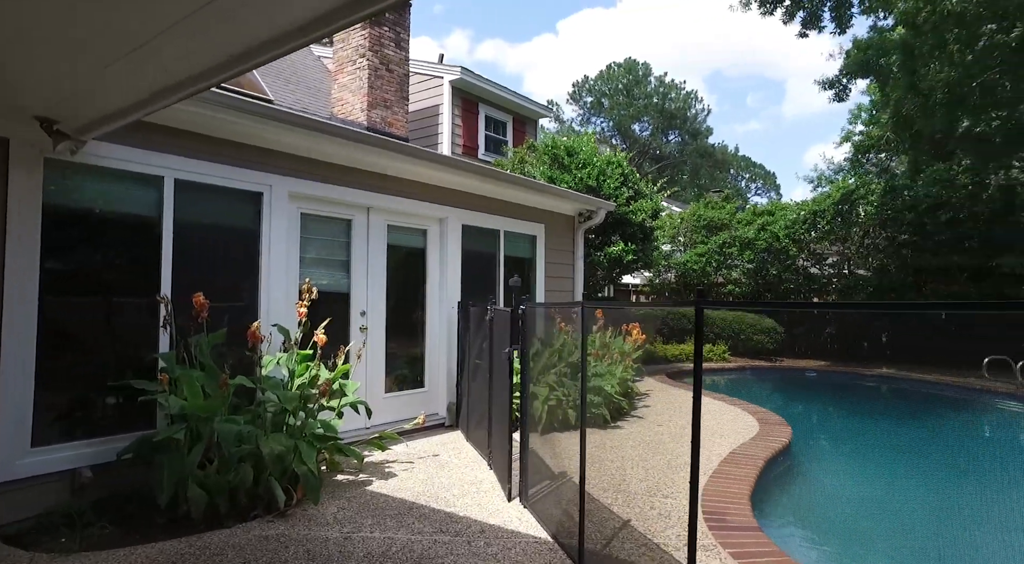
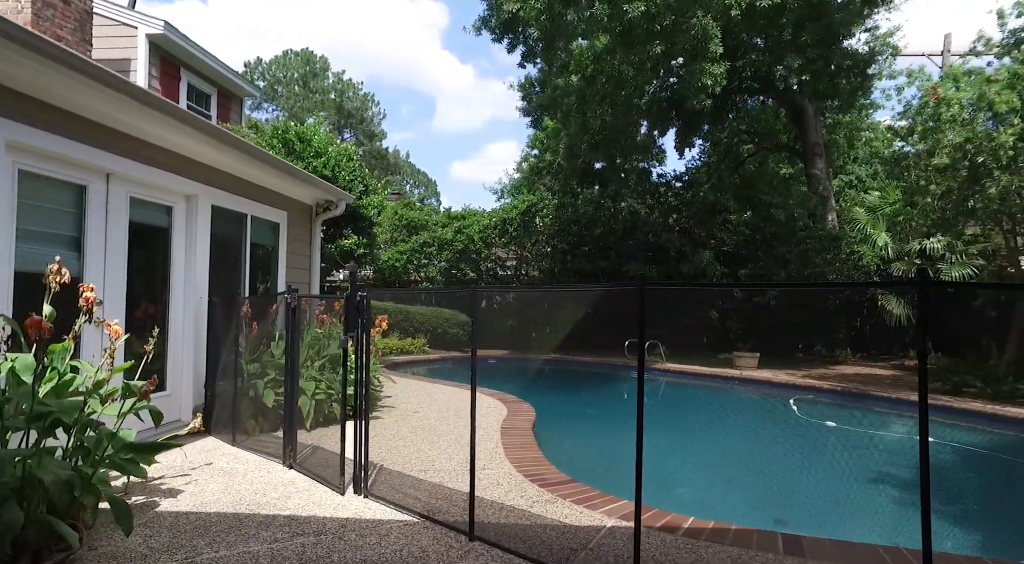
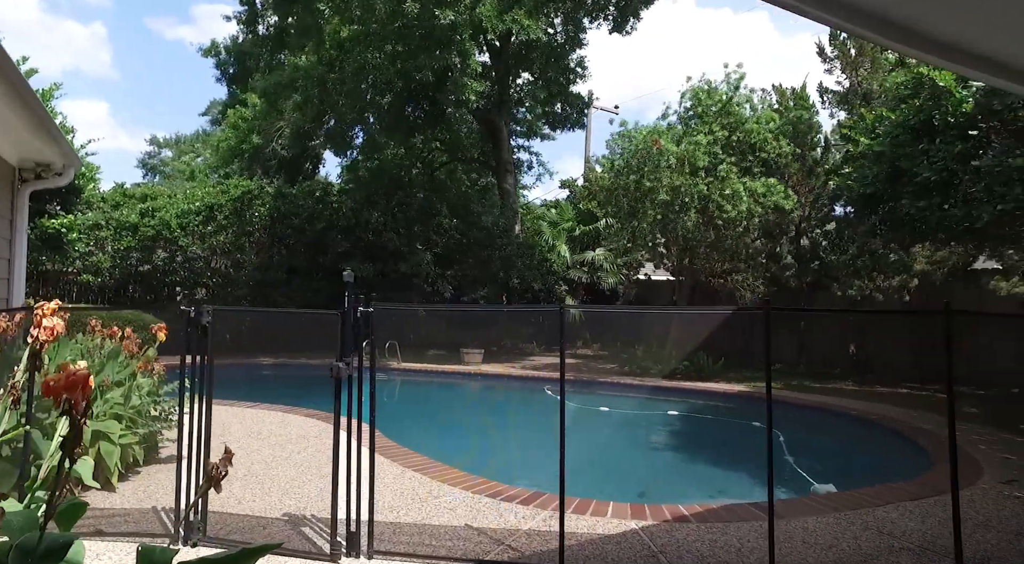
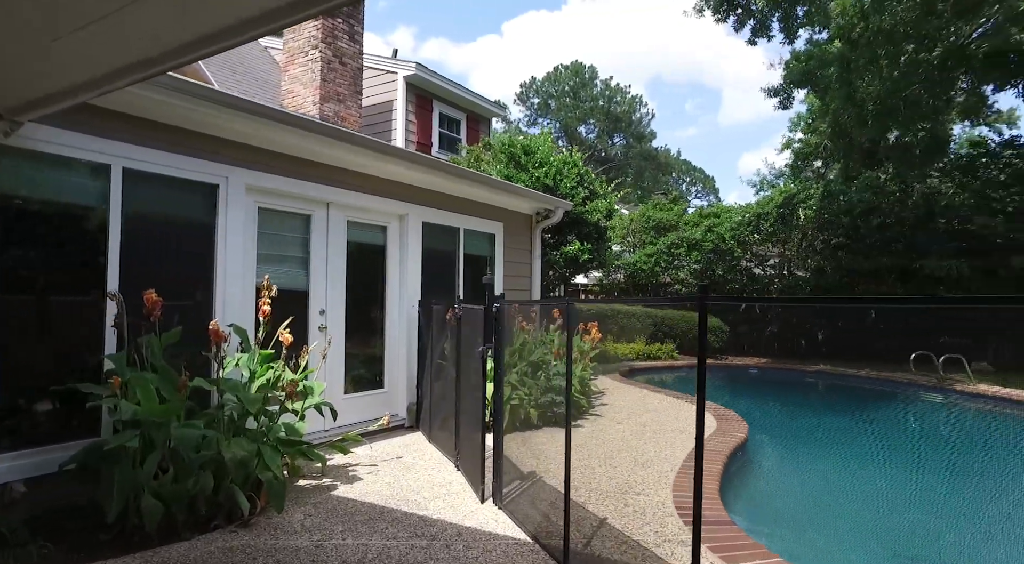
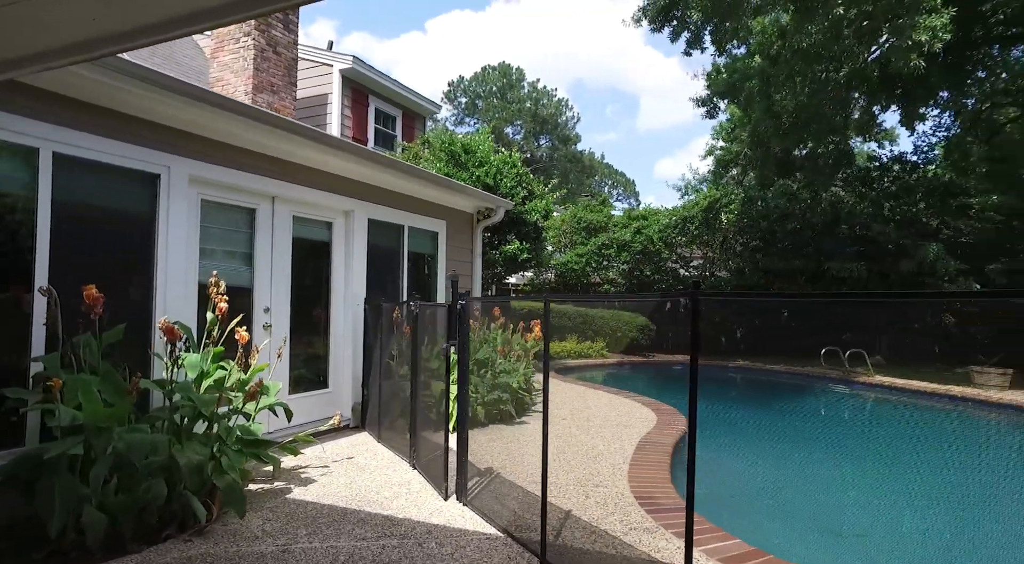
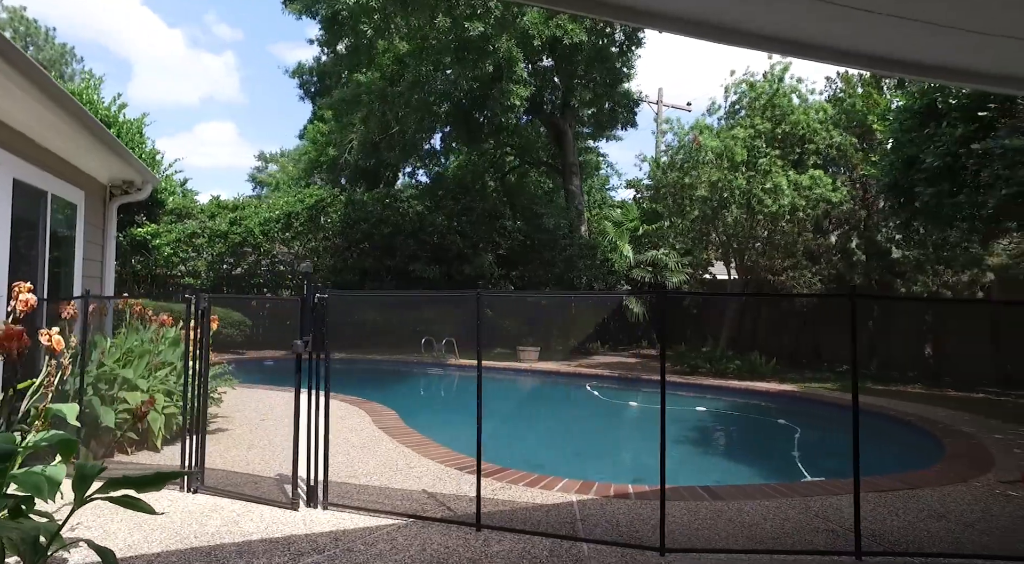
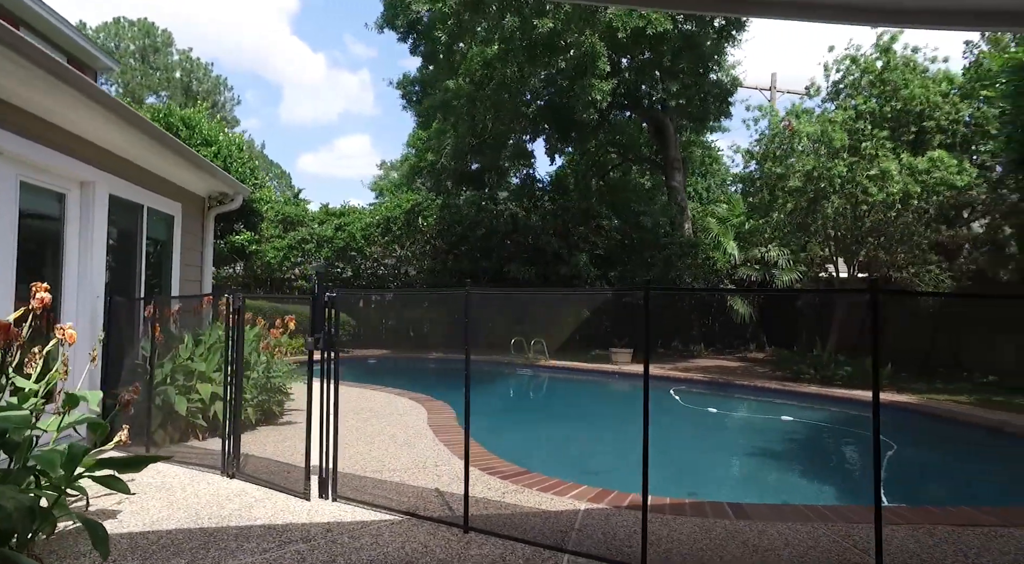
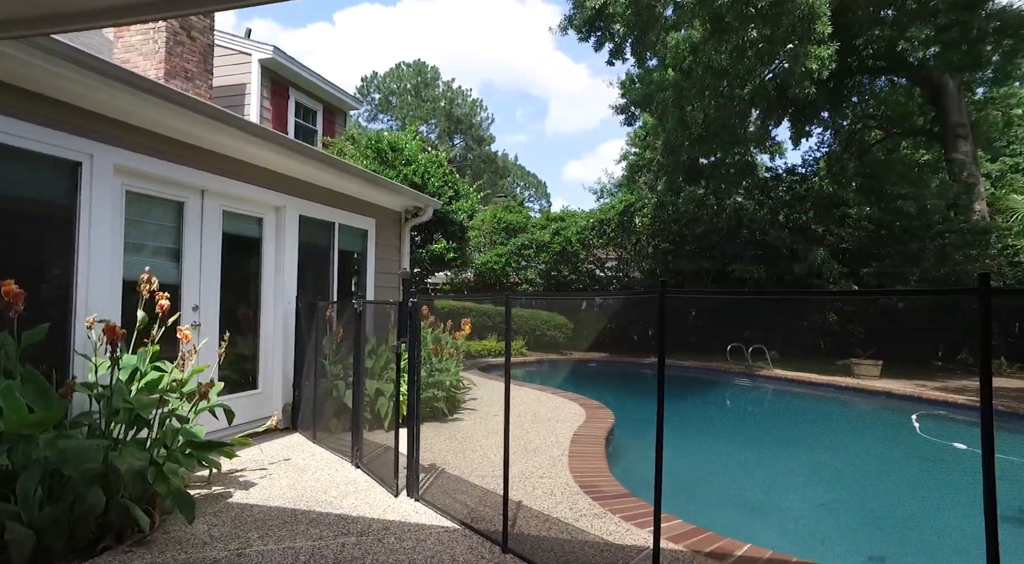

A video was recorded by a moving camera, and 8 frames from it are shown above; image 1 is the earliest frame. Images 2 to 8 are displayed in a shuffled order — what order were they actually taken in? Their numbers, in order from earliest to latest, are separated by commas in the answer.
4, 5, 8, 2, 7, 6, 3
